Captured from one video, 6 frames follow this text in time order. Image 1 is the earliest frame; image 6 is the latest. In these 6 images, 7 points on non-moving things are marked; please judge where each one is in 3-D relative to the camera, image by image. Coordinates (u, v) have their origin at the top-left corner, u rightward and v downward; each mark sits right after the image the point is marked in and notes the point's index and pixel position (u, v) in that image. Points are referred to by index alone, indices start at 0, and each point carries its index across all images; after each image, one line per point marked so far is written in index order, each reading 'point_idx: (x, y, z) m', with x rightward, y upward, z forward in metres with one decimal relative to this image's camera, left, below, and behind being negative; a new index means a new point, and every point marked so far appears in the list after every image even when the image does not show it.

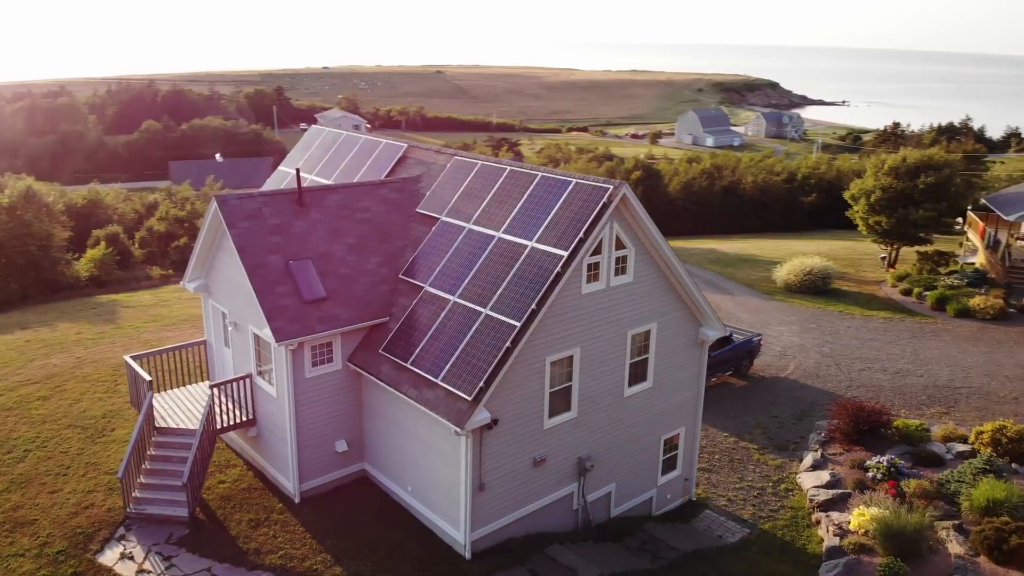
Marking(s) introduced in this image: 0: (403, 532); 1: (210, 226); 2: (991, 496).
0: (-1.8, -3.9, +13.9) m
1: (-5.1, +1.1, +14.6) m
2: (+8.3, -3.6, +15.0) m
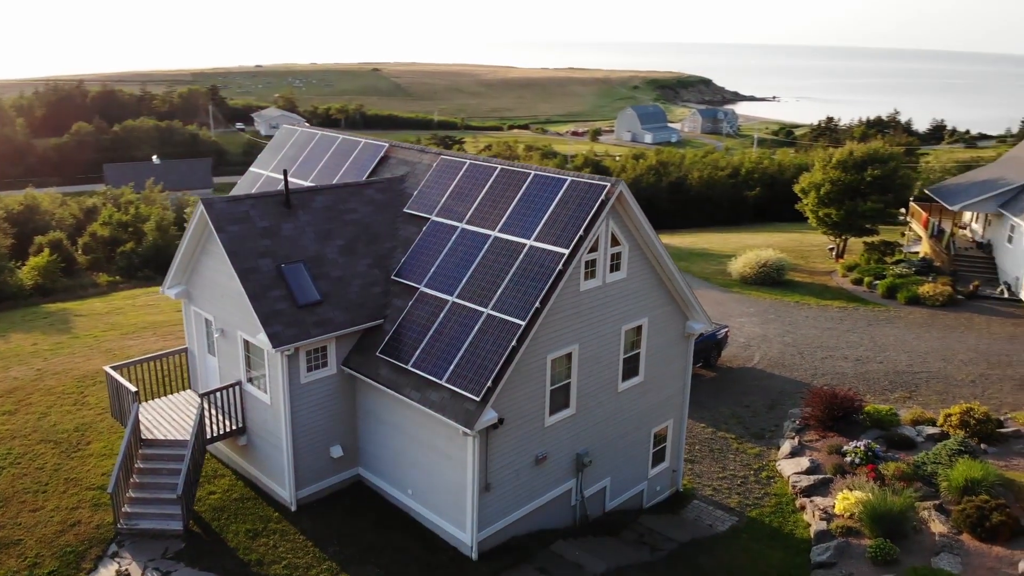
0: (-1.7, -4.0, +13.8) m
1: (-5.2, +1.0, +14.2) m
2: (+8.3, -3.4, +15.6) m
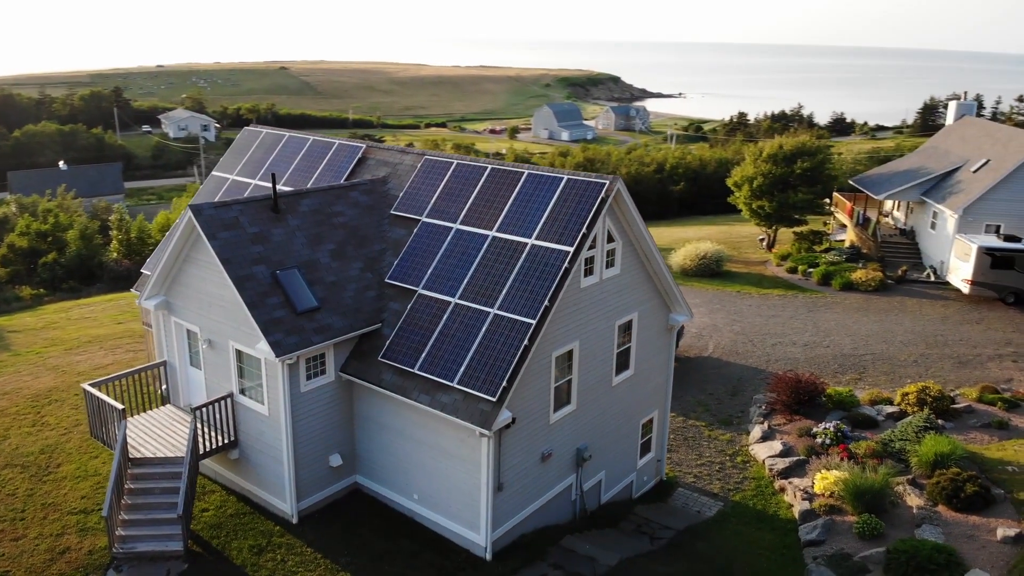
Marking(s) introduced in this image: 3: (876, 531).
0: (-1.5, -4.0, +13.7) m
1: (-5.2, +0.8, +13.6) m
2: (+8.1, -3.1, +16.5) m
3: (+6.2, -4.2, +14.8) m
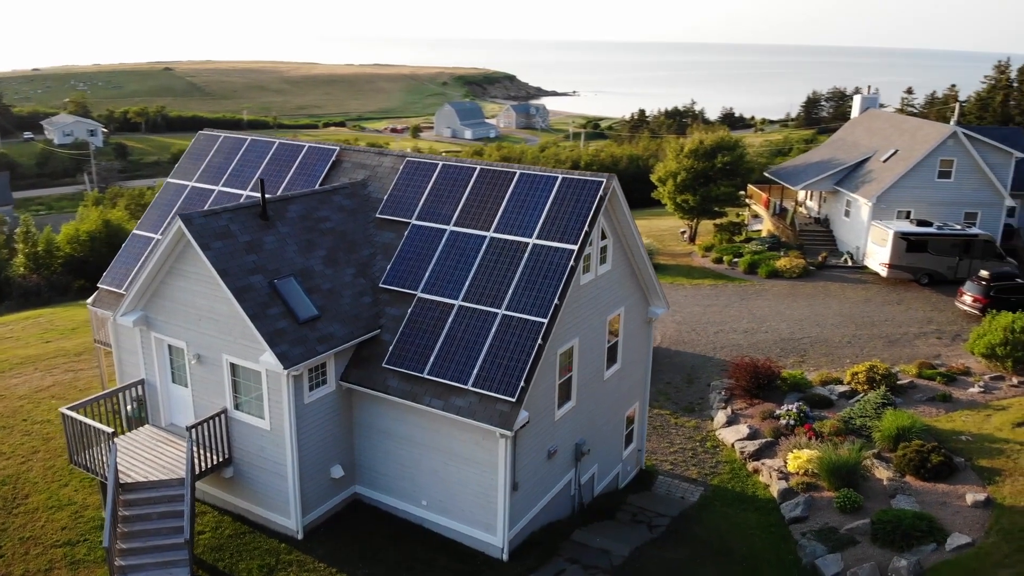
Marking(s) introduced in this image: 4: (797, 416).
0: (-1.3, -4.1, +13.5) m
1: (-5.2, +0.6, +13.0) m
2: (+7.9, -2.8, +17.6) m
3: (+6.2, -3.9, +15.6) m
4: (+6.3, -2.8, +19.2) m
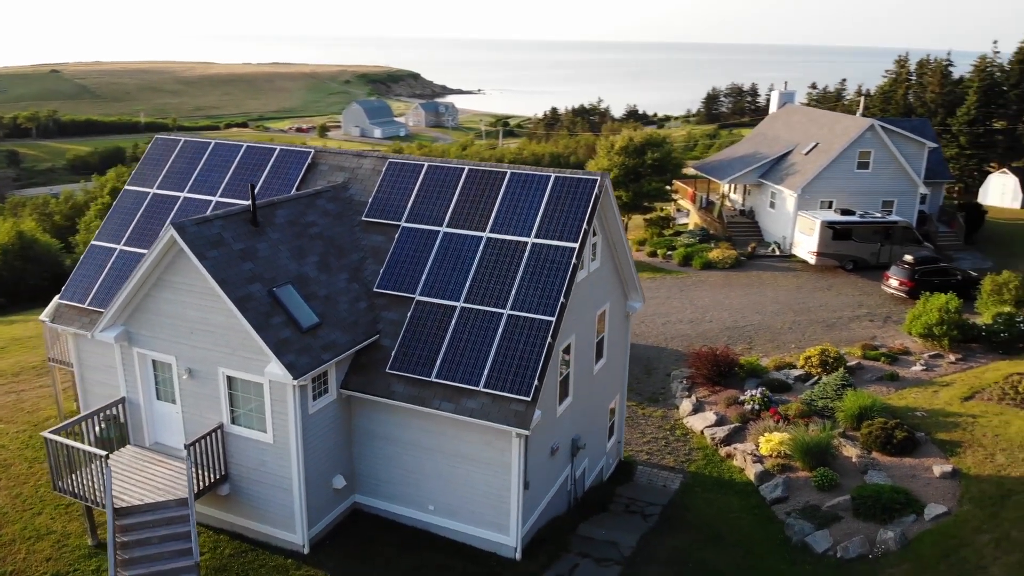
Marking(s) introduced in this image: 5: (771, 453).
0: (-1.2, -4.1, +13.4) m
1: (-5.1, +0.4, +12.4) m
2: (+7.5, -2.5, +18.5) m
3: (+6.1, -3.7, +16.4) m
4: (+5.7, -2.6, +19.9) m
5: (+5.4, -3.5, +18.1) m
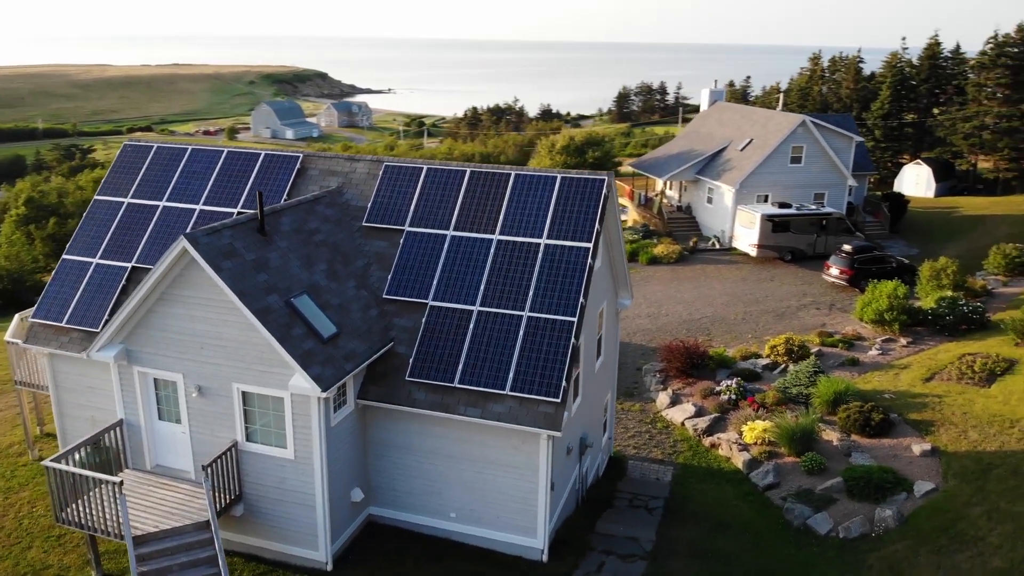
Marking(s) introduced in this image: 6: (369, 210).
0: (-0.8, -4.2, +13.2) m
1: (-4.7, +0.2, +11.8) m
2: (+7.2, -2.3, +19.2) m
3: (+6.1, -3.5, +17.0) m
4: (+5.3, -2.4, +20.4) m
5: (+5.2, -3.3, +18.6) m
6: (-2.5, +1.3, +14.9) m
